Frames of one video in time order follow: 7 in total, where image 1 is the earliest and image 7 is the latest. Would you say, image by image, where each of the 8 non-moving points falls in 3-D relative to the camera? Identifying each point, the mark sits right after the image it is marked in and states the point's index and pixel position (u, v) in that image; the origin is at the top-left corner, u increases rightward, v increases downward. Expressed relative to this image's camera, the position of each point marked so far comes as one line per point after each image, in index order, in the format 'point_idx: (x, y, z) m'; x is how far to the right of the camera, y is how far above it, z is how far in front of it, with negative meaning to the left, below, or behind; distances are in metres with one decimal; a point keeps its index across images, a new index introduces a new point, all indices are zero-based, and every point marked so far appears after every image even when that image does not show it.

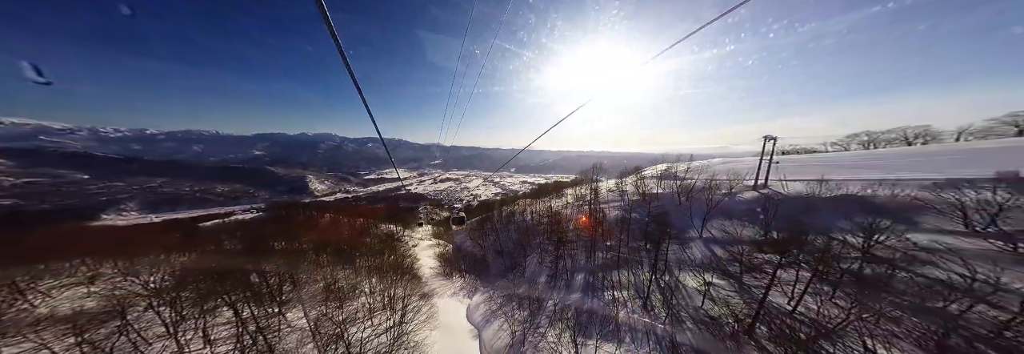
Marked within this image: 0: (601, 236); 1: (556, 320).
0: (+8.7, -5.4, +17.9) m
1: (+2.9, -8.5, +11.5) m
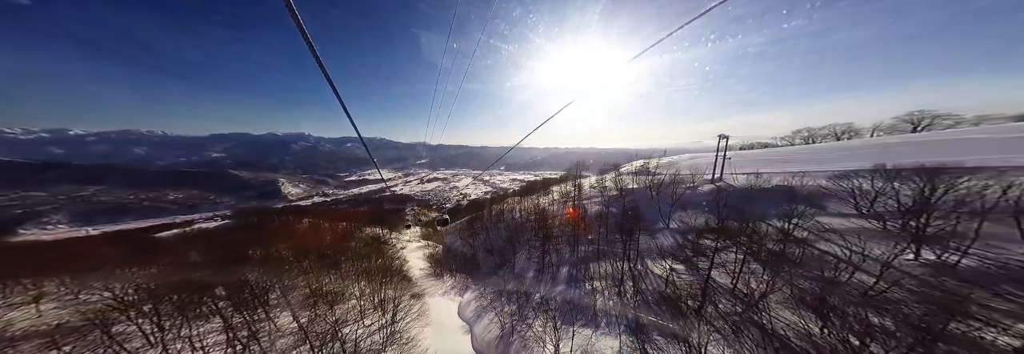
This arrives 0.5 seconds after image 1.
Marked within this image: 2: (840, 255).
0: (+7.4, -5.2, +19.5) m
1: (+2.1, -8.6, +12.9) m
2: (+16.8, -4.0, +10.4) m
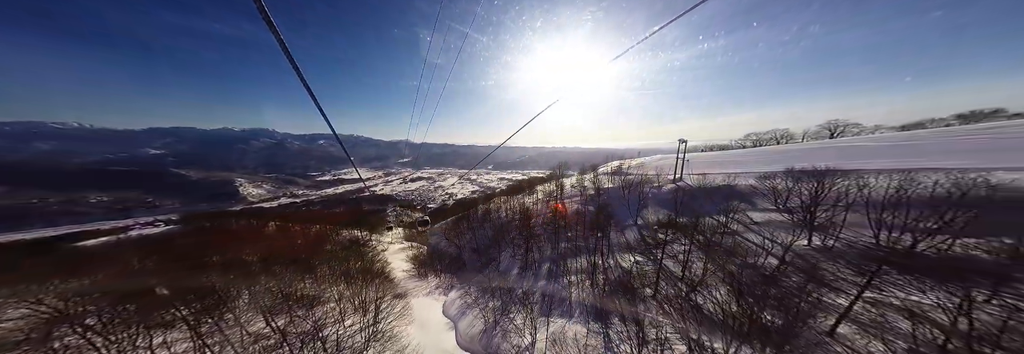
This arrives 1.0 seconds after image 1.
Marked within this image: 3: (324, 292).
0: (+5.5, -5.3, +21.1) m
1: (+0.7, -8.7, +14.0) m
2: (+15.5, -4.1, +12.7) m
3: (-15.4, -8.8, +16.8) m
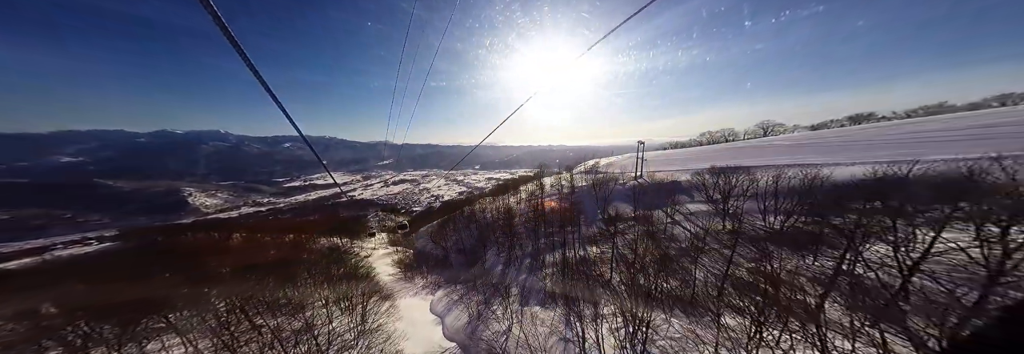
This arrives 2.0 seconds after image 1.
0: (+3.2, -5.5, +23.3) m
1: (-0.8, -9.0, +15.9) m
2: (+13.9, -4.0, +15.7) m
3: (-17.1, -9.6, +17.4) m
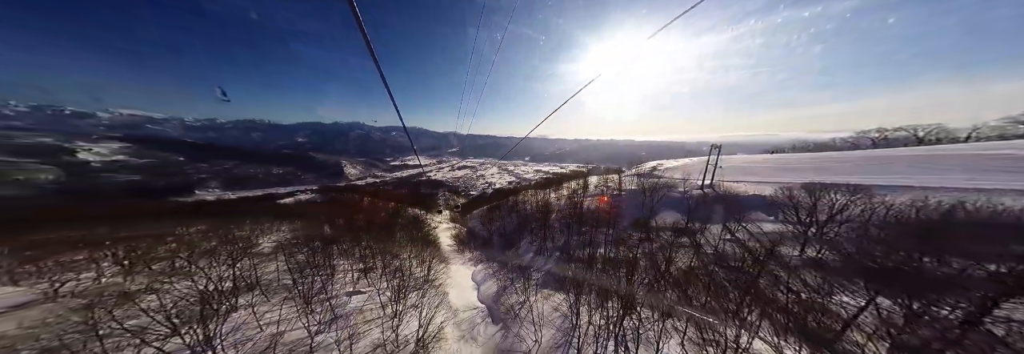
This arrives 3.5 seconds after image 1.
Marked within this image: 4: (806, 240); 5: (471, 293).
0: (+7.5, -5.2, +23.5) m
1: (+1.1, -8.6, +17.9) m
2: (+15.4, -4.8, +13.1) m
3: (-13.9, -7.7, +24.2) m
4: (+18.8, -4.0, +12.8) m
5: (-4.0, -10.2, +18.4) m
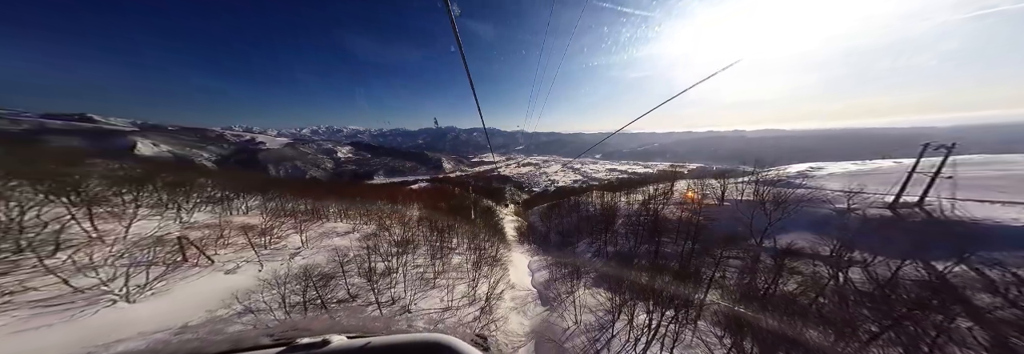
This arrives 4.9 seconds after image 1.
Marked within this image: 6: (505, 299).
0: (+14.0, -5.6, +21.6) m
1: (+6.0, -8.6, +18.5) m
2: (+18.0, -5.6, +9.1) m
3: (-6.0, -6.9, +29.5) m
4: (+21.1, -5.0, +7.7) m
5: (+1.3, -10.0, +20.8) m
6: (-0.5, -8.6, +14.4) m
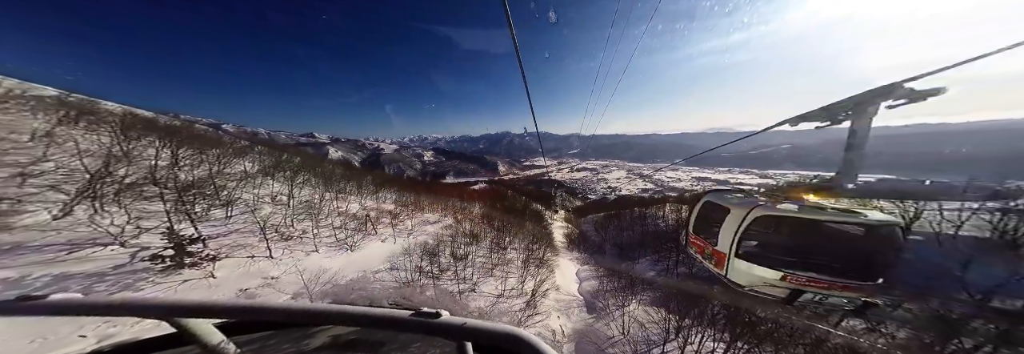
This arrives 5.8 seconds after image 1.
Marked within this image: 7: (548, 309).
0: (+18.8, -7.0, +18.9) m
1: (+10.2, -9.6, +17.7) m
2: (+20.0, -7.1, +5.8) m
3: (+1.0, -7.4, +31.0) m
4: (+22.7, -6.6, +3.8) m
5: (+6.0, -10.7, +20.9) m
6: (+2.9, -9.1, +15.0) m
7: (+2.6, -9.0, +13.5) m
